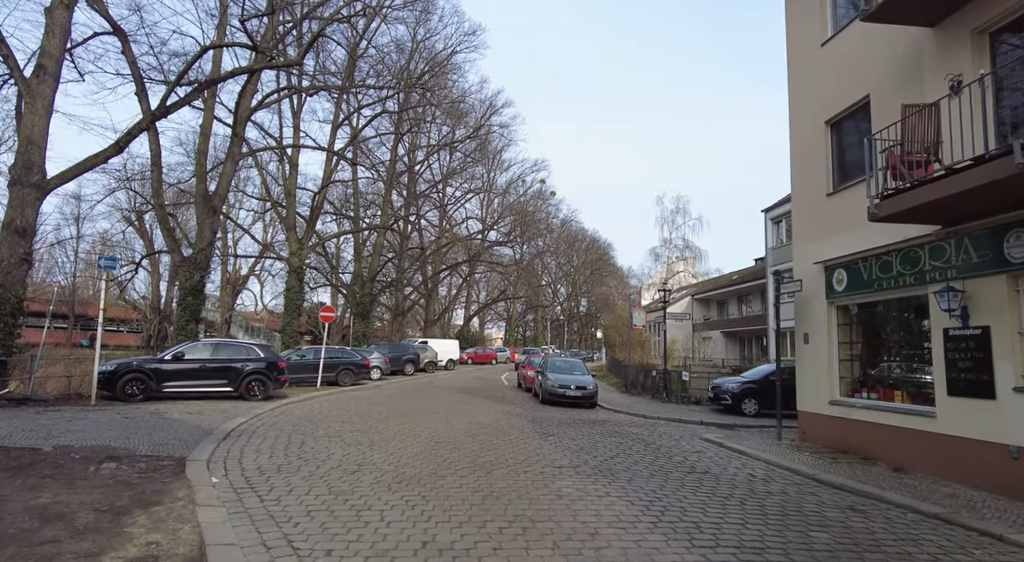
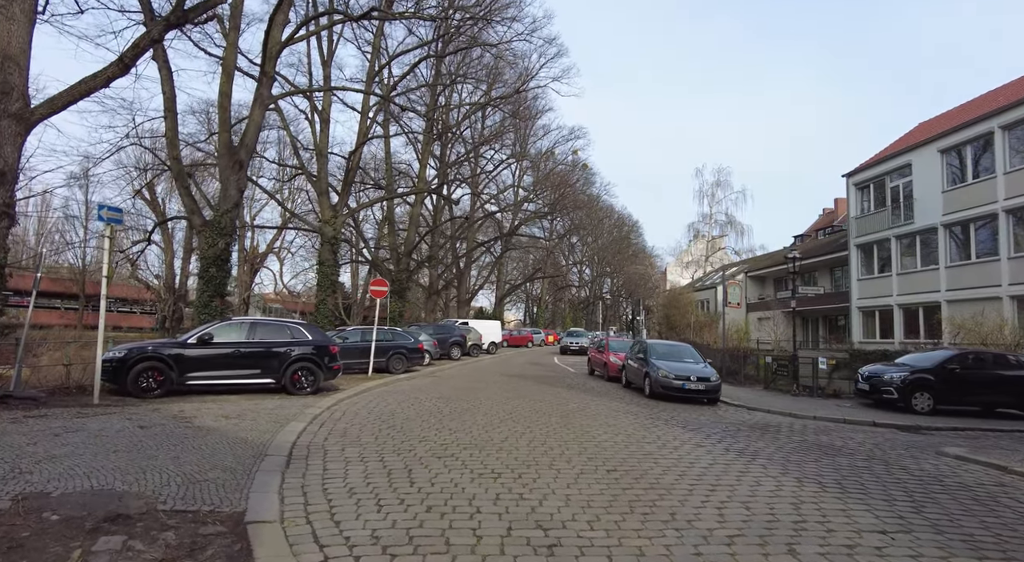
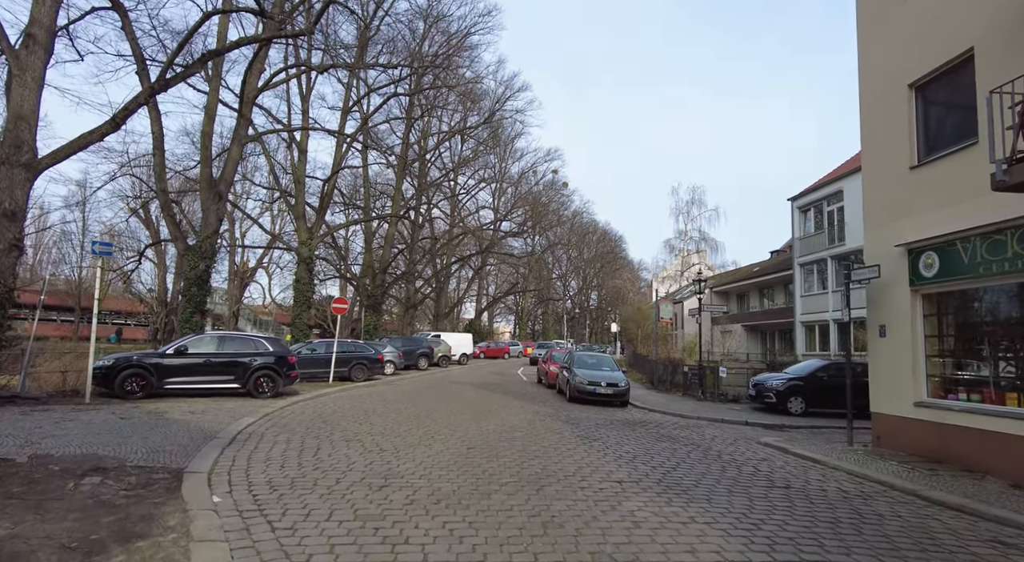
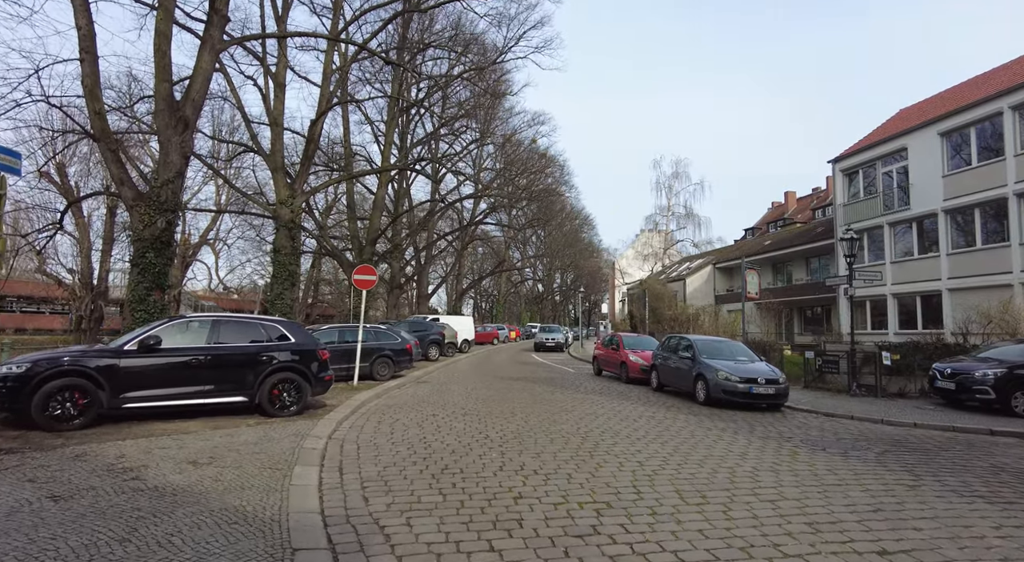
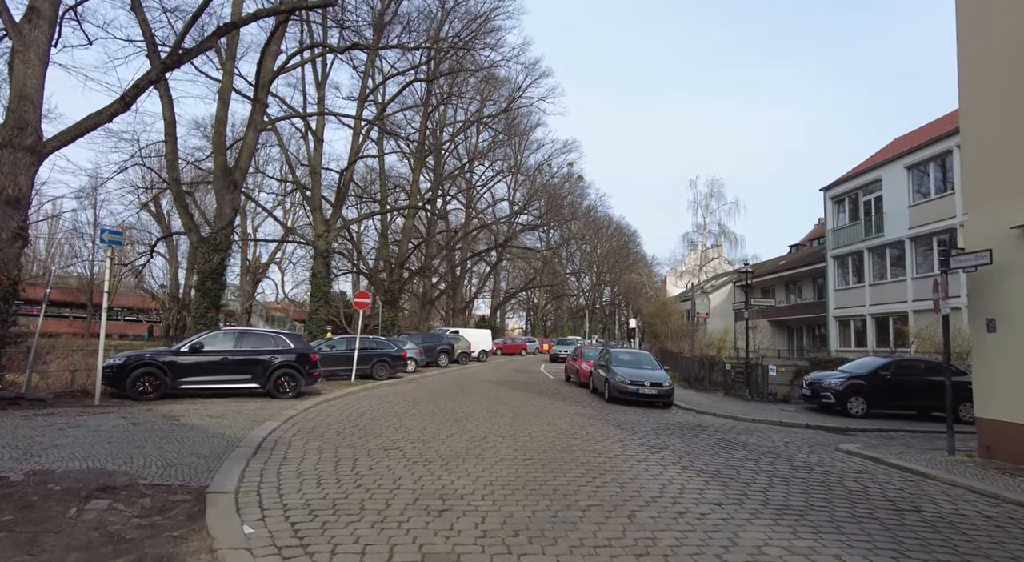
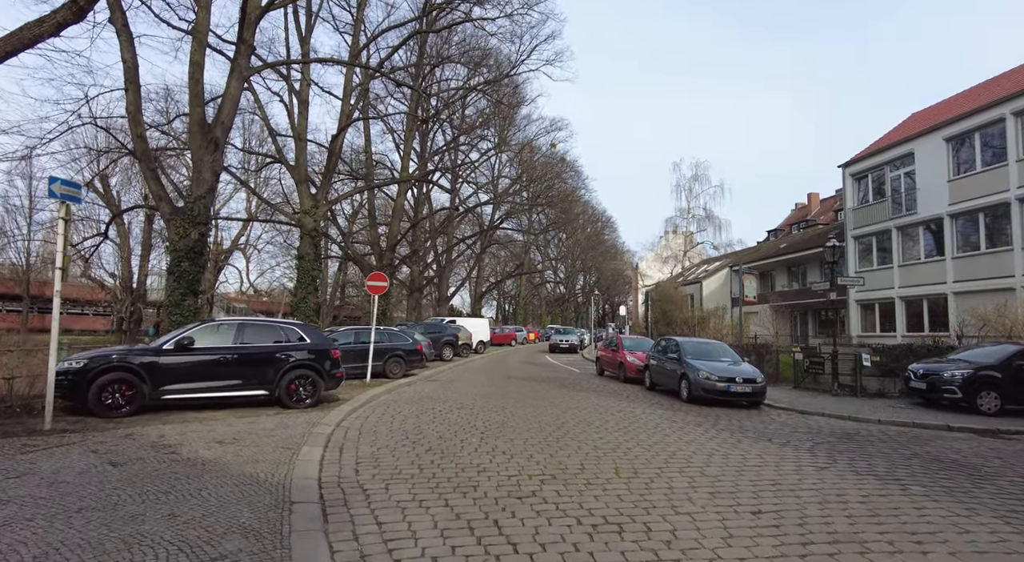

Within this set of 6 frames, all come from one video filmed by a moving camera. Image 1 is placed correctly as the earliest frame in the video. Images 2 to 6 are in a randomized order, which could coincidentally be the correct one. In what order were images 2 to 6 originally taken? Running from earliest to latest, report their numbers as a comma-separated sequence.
3, 5, 2, 6, 4
